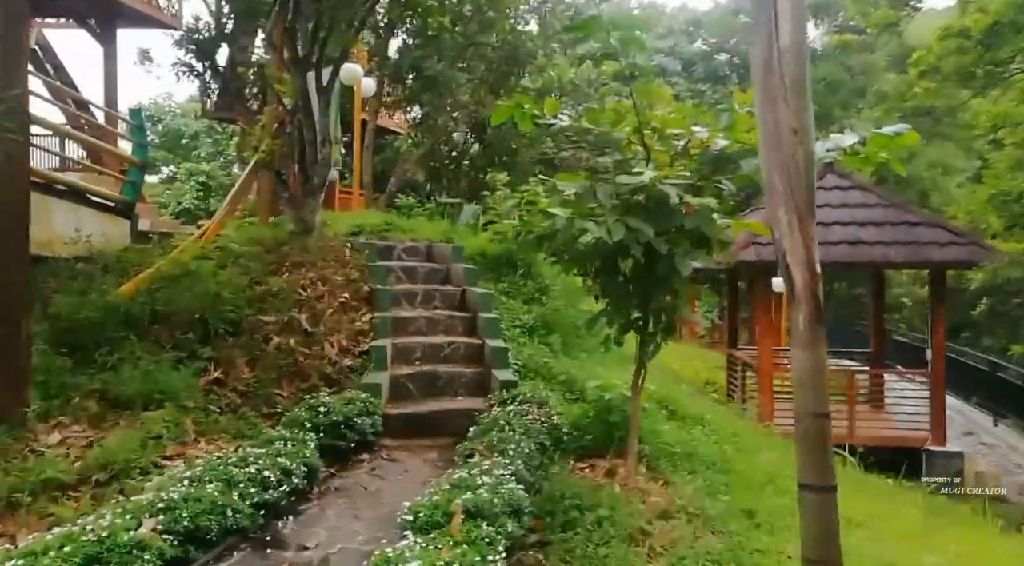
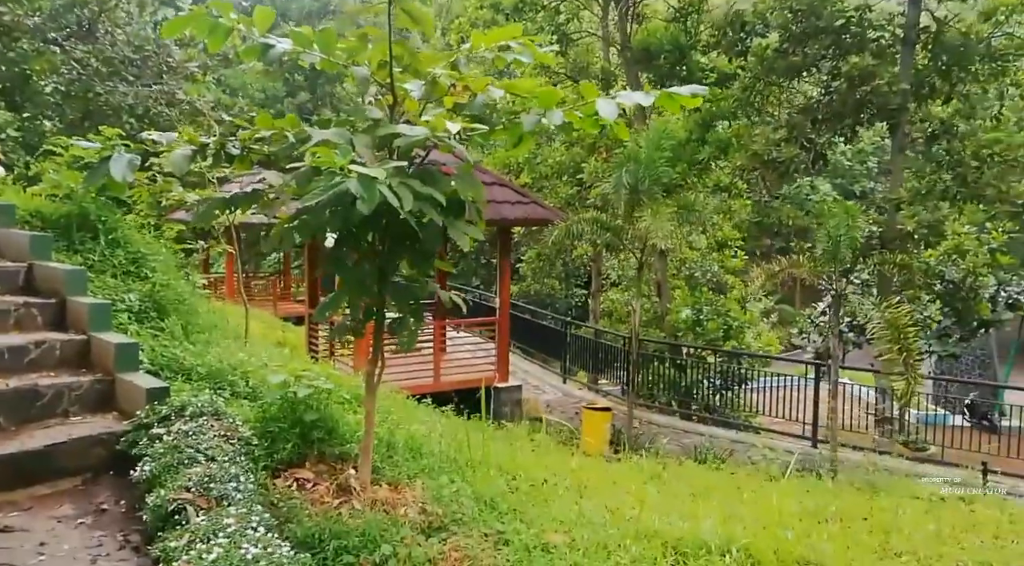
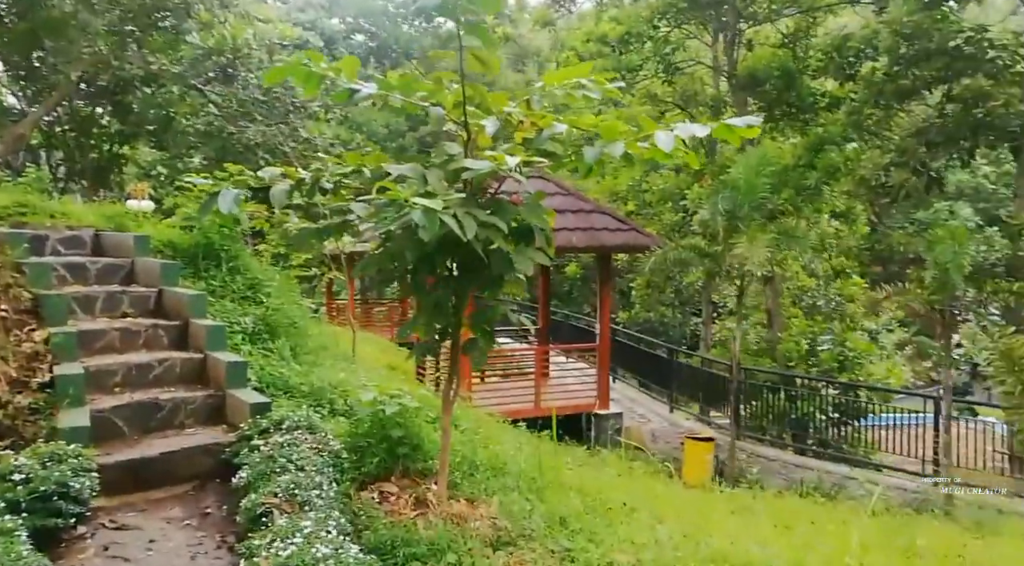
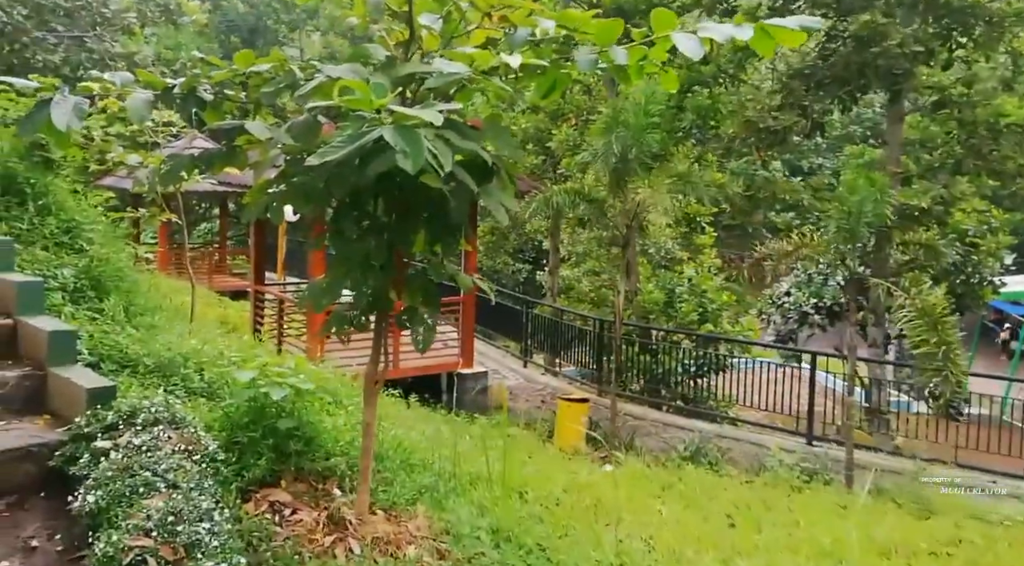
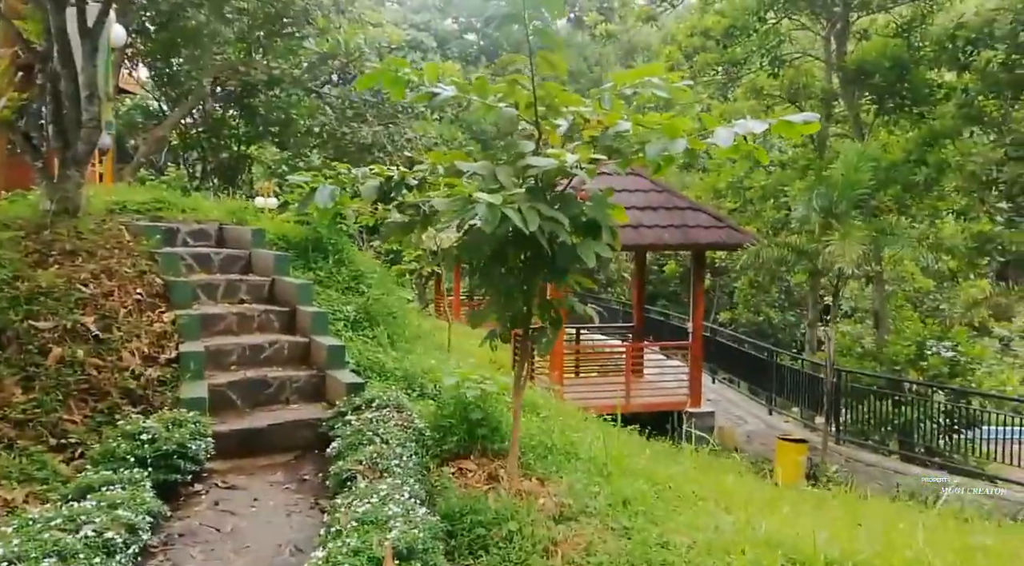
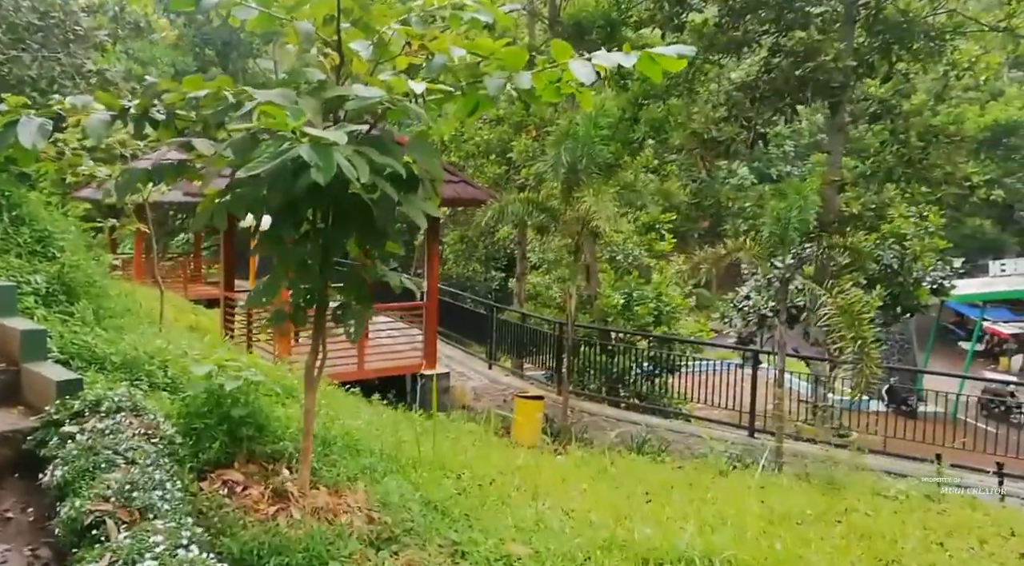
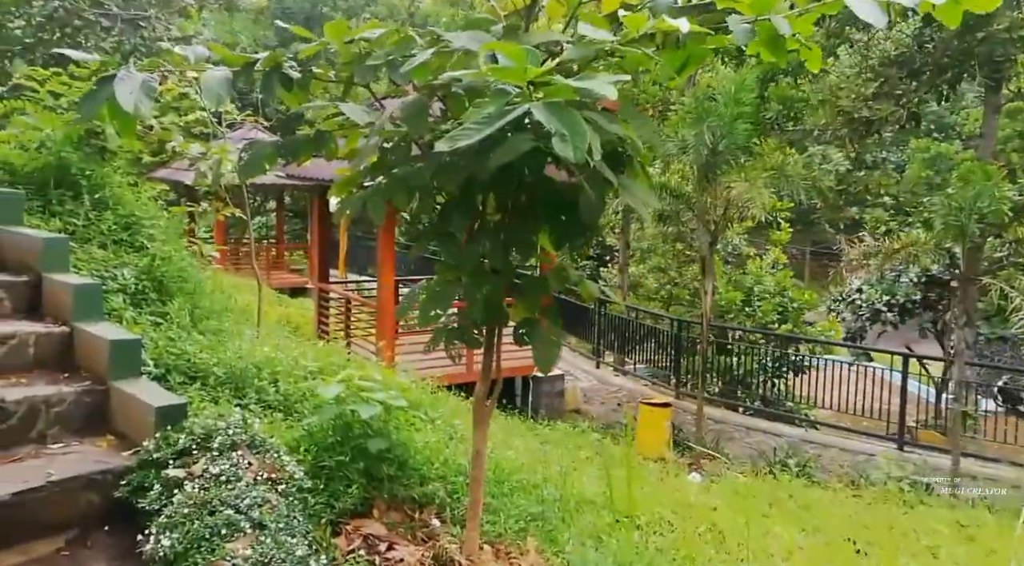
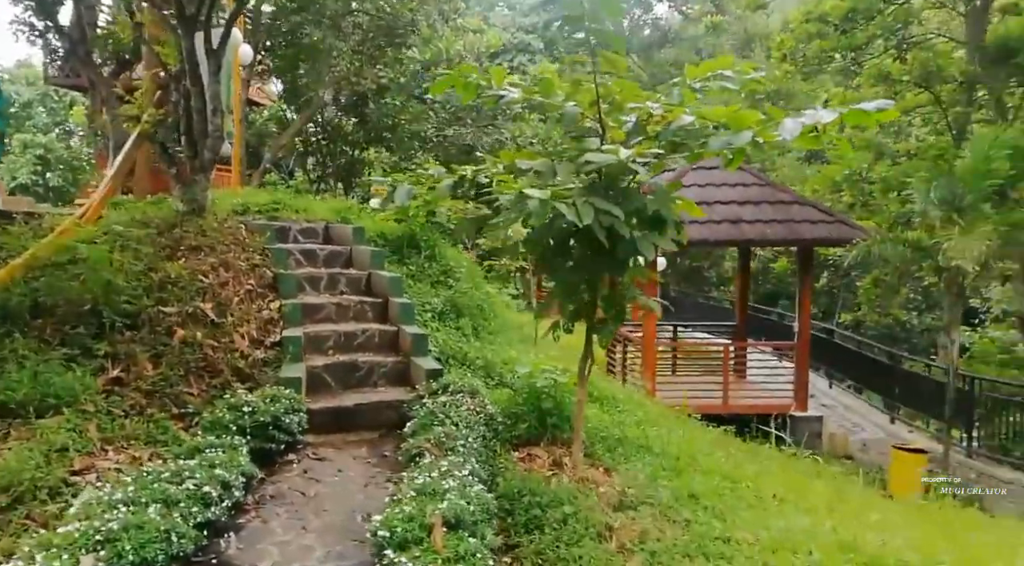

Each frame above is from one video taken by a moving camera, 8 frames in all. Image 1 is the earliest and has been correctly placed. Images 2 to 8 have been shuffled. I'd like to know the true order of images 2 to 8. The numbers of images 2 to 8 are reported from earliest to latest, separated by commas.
8, 5, 3, 2, 6, 4, 7
